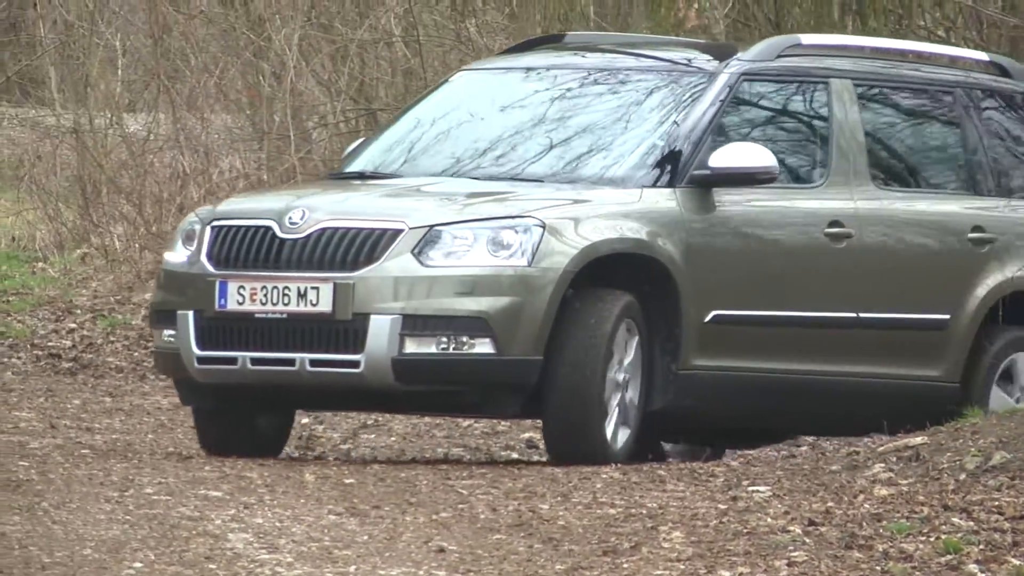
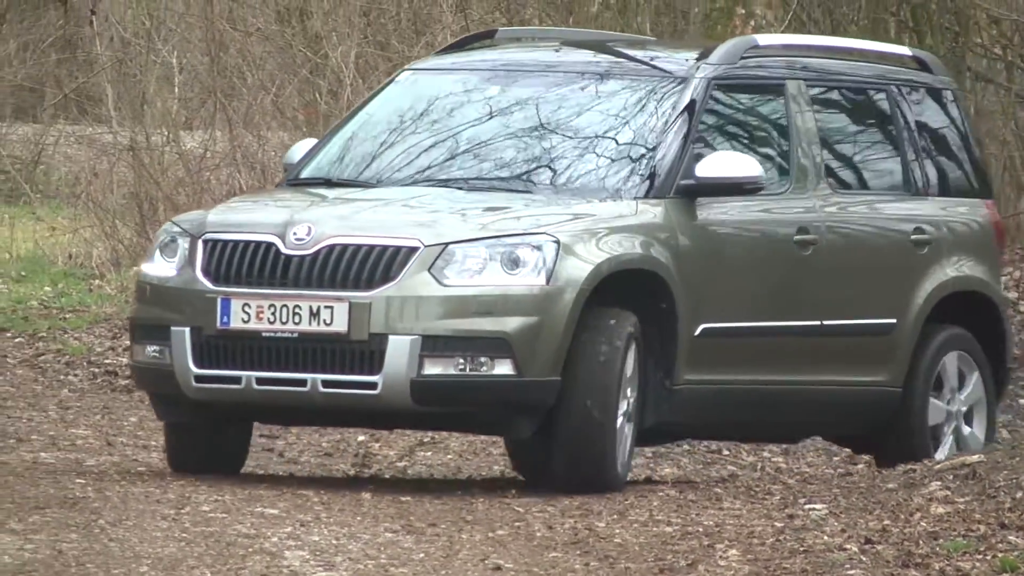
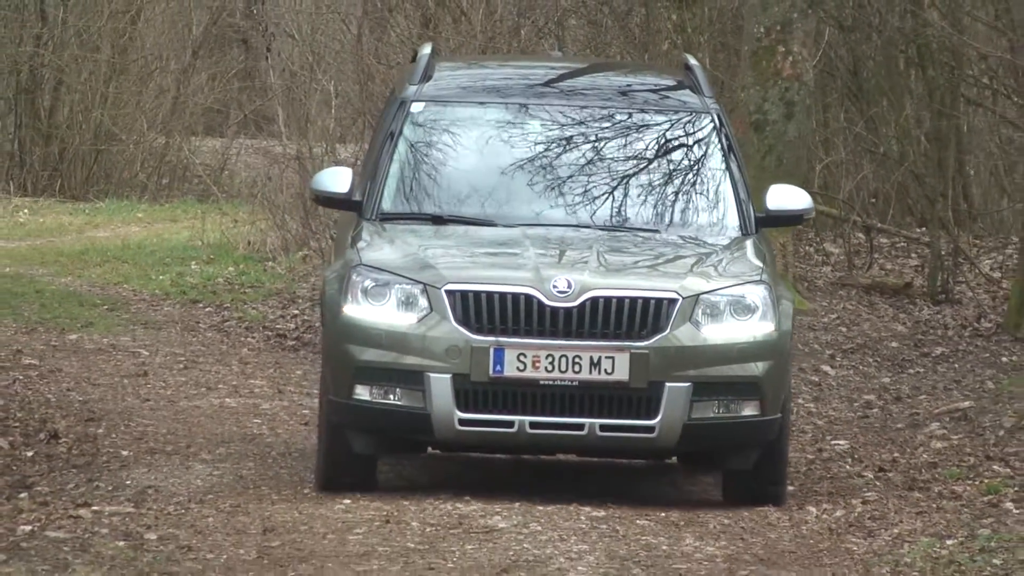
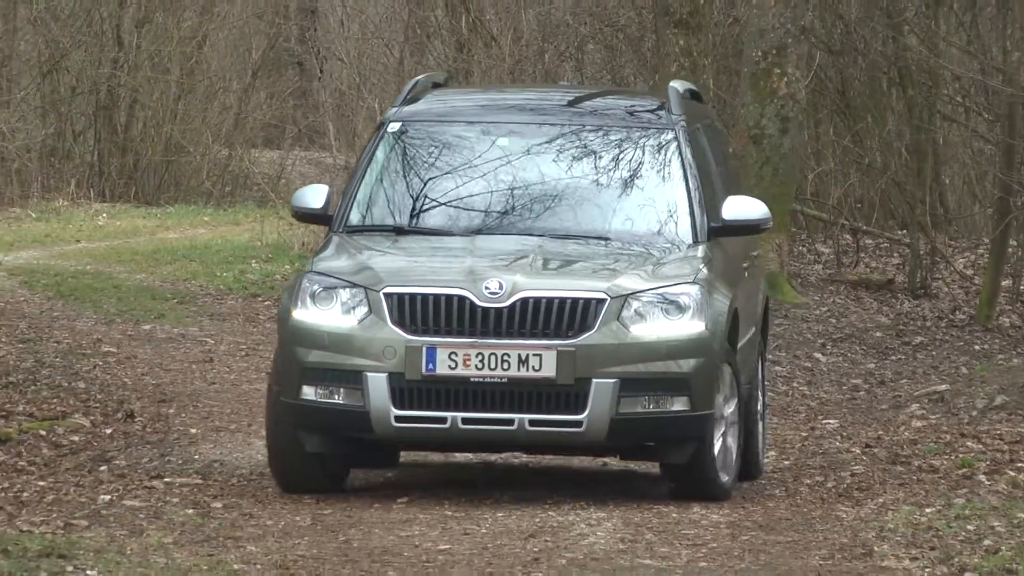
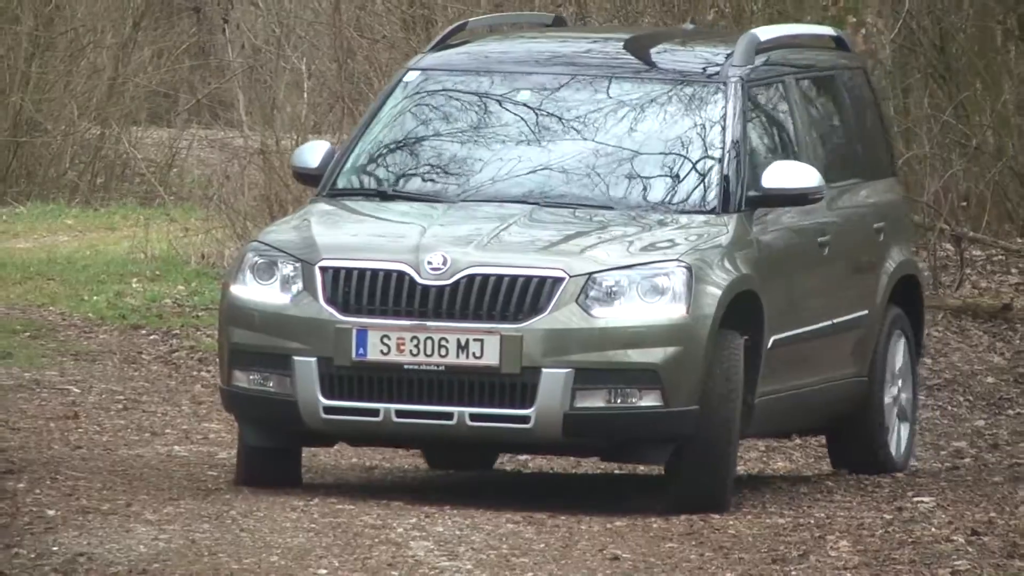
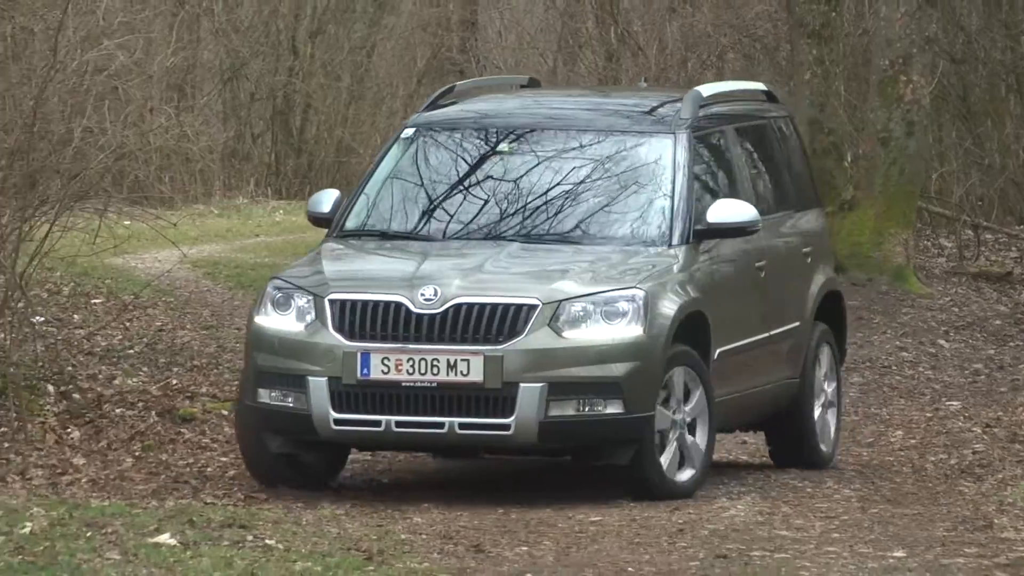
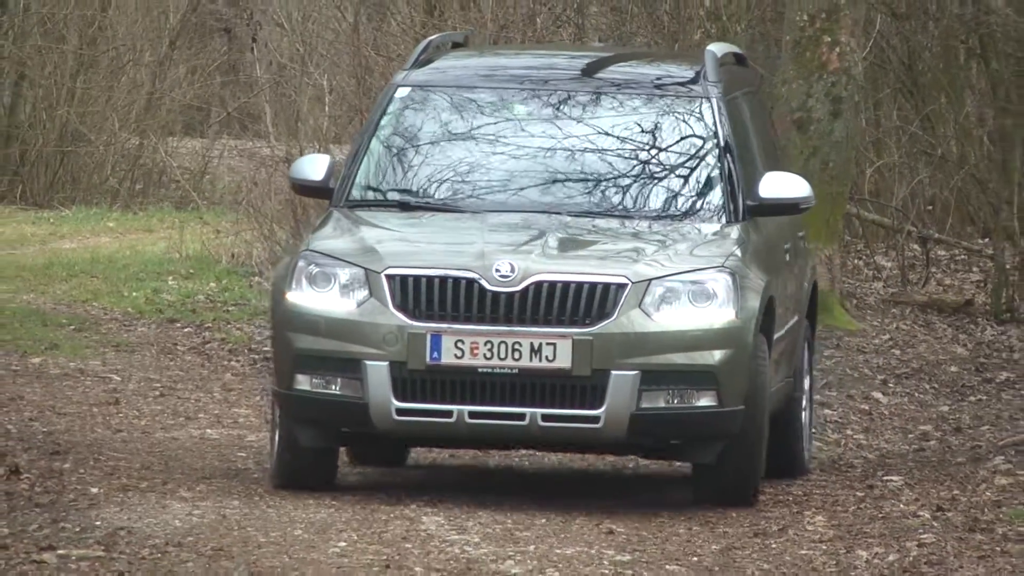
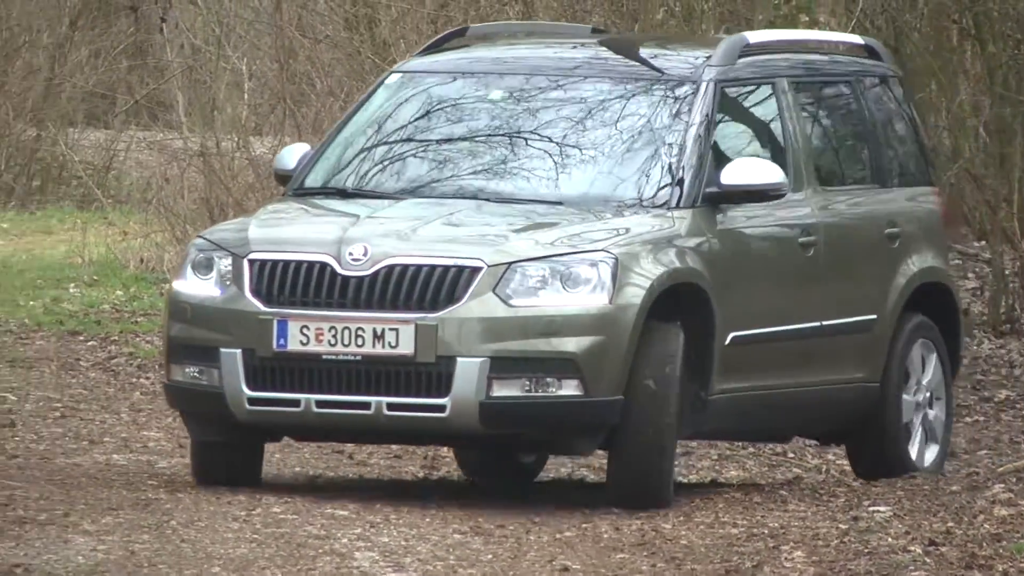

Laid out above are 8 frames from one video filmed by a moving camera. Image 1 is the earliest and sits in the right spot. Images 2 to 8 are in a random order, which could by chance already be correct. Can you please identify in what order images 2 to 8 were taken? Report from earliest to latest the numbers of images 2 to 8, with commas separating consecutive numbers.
2, 8, 5, 7, 3, 4, 6
